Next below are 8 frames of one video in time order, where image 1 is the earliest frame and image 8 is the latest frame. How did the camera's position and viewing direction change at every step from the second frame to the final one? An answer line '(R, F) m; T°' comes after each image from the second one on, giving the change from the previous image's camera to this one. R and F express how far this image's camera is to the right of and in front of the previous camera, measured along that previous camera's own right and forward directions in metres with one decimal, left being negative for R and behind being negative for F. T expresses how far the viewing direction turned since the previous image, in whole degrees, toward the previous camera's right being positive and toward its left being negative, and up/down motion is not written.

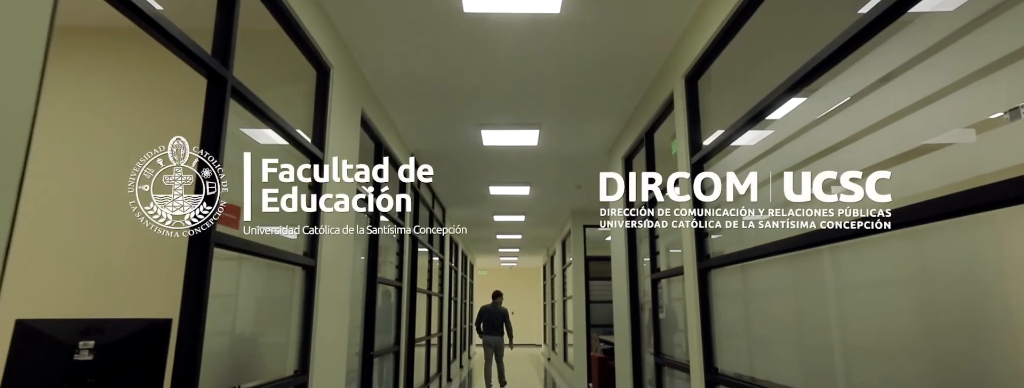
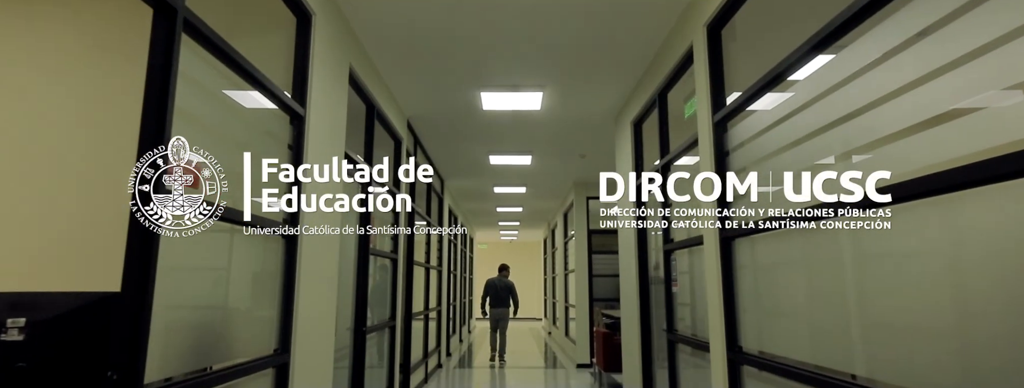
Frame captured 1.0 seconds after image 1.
(0.0, +0.3) m; 0°
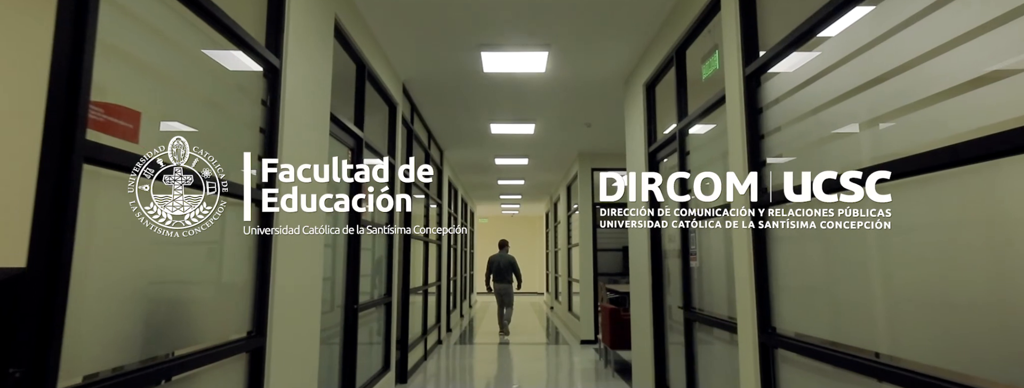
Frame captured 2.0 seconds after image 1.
(0.0, +0.3) m; 0°
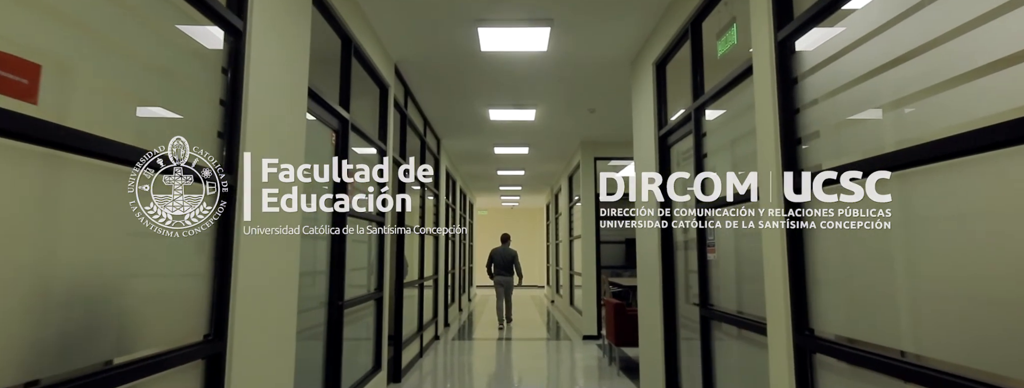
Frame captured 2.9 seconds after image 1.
(0.0, +0.3) m; 0°
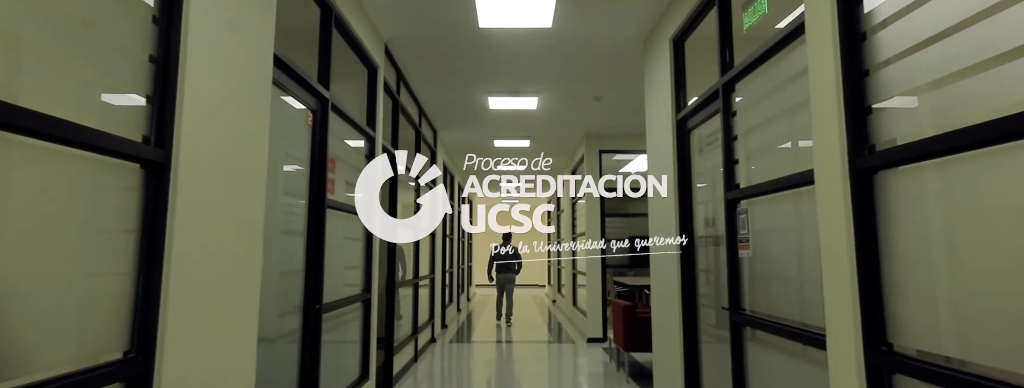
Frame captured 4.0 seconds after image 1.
(0.0, +0.3) m; 0°
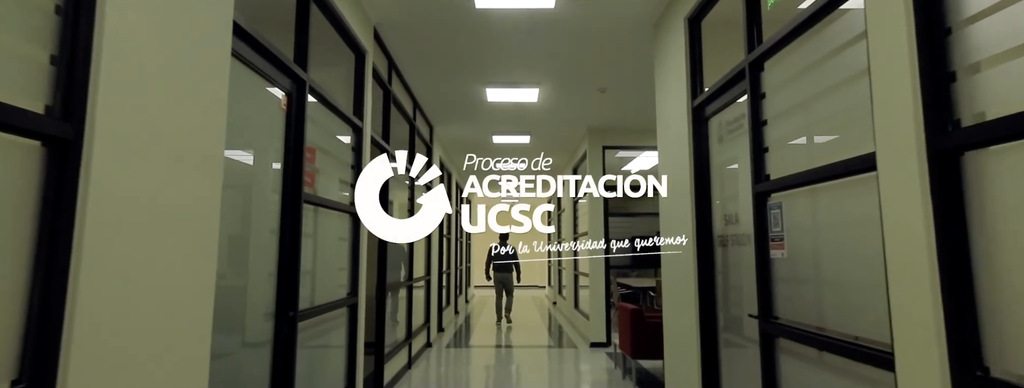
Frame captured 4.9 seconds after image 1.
(0.0, +0.3) m; 0°
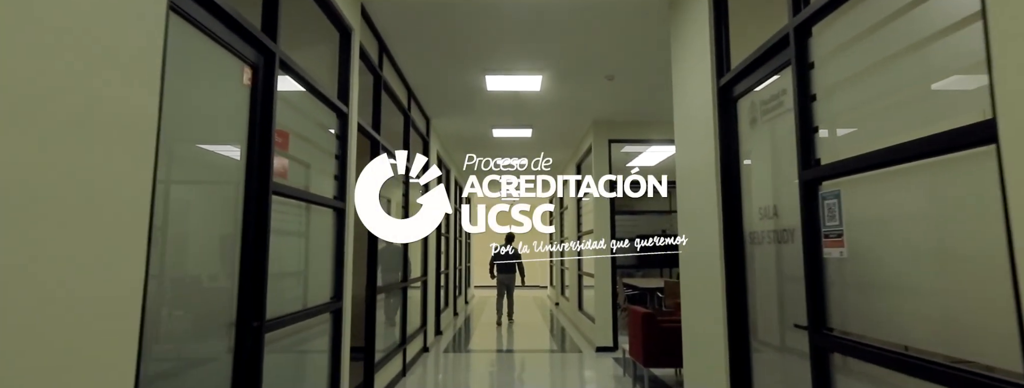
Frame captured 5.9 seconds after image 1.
(0.0, +0.3) m; 0°
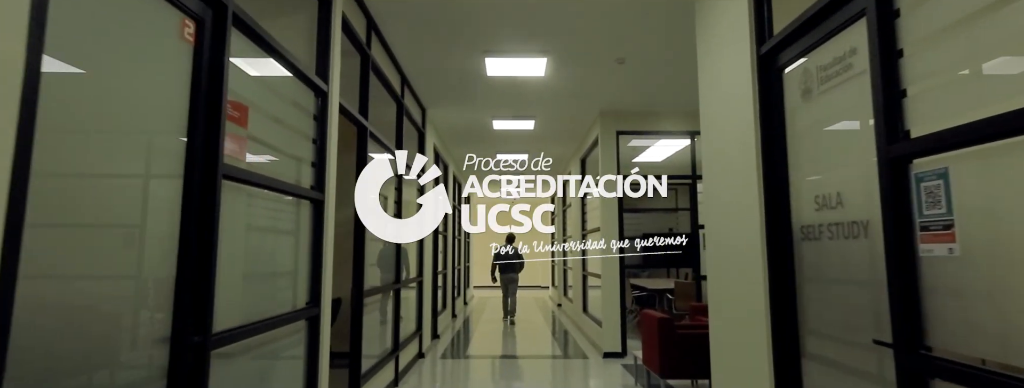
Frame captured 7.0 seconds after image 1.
(0.0, +0.4) m; 0°
